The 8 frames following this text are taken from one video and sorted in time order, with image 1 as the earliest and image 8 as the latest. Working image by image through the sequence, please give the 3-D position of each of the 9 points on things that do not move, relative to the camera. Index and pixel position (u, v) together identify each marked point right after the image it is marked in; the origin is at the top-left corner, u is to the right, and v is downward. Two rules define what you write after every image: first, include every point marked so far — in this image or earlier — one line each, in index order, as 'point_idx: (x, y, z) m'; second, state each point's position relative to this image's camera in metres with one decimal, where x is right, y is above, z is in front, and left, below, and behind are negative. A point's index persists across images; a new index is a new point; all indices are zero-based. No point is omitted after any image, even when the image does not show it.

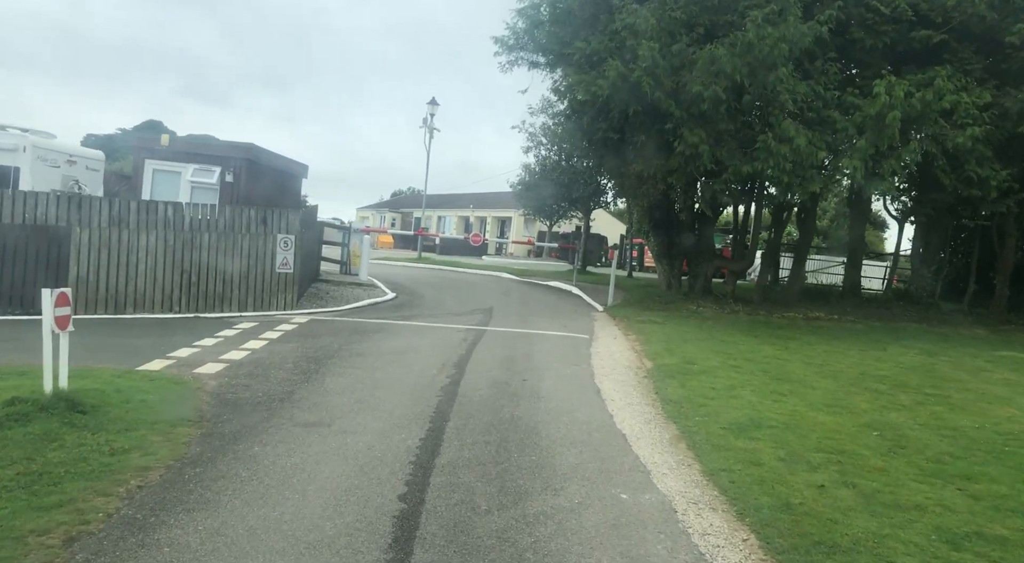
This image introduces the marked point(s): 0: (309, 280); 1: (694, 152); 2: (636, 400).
0: (-4.9, 0.0, +16.7) m
1: (+4.0, +2.8, +15.2) m
2: (+1.5, -1.4, +8.4) m
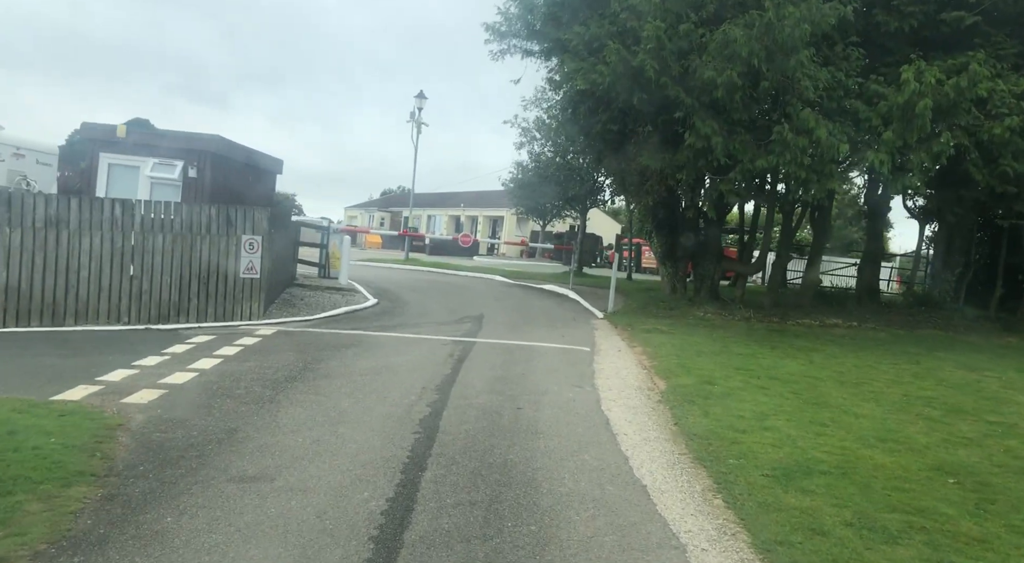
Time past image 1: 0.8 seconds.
0: (-5.0, -0.1, +15.3) m
1: (+3.8, +2.7, +13.9) m
2: (+1.4, -1.5, +7.0) m
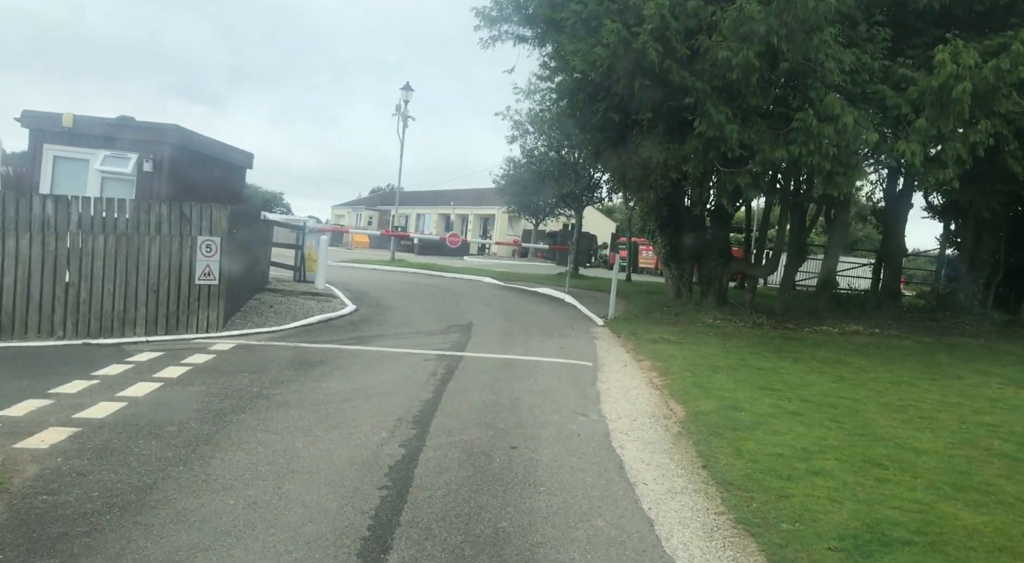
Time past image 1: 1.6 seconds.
0: (-5.2, -0.2, +13.8) m
1: (+3.7, +2.6, +12.5) m
2: (+1.3, -1.7, +5.6) m
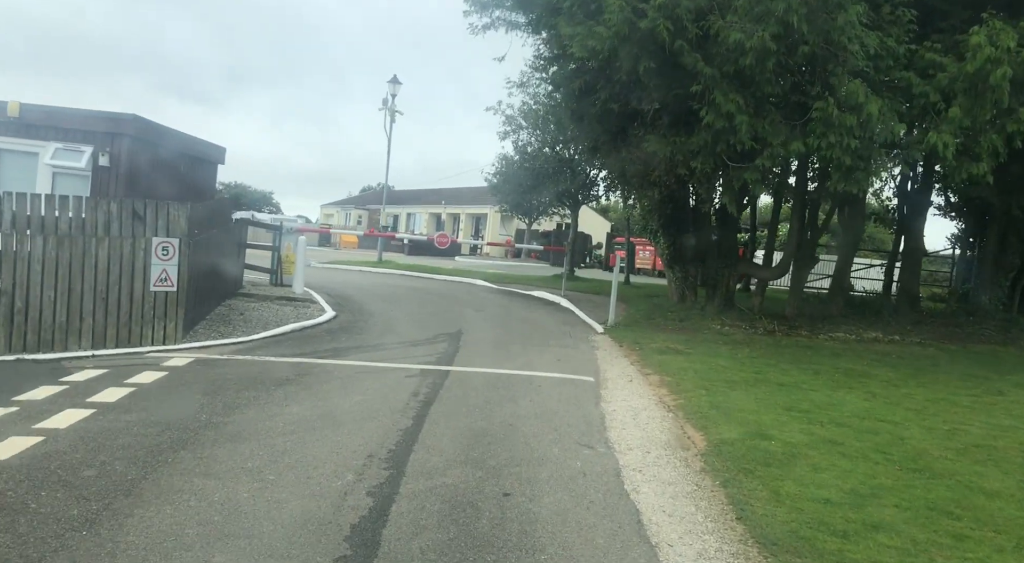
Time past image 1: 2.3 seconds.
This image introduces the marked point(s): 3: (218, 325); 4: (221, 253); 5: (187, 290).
0: (-5.3, -0.3, +12.7) m
1: (+3.5, +2.6, +11.4) m
2: (+1.3, -1.7, +4.5) m
3: (-4.9, -0.7, +11.7) m
4: (-5.4, +0.5, +13.0) m
5: (-4.8, -0.1, +10.4) m
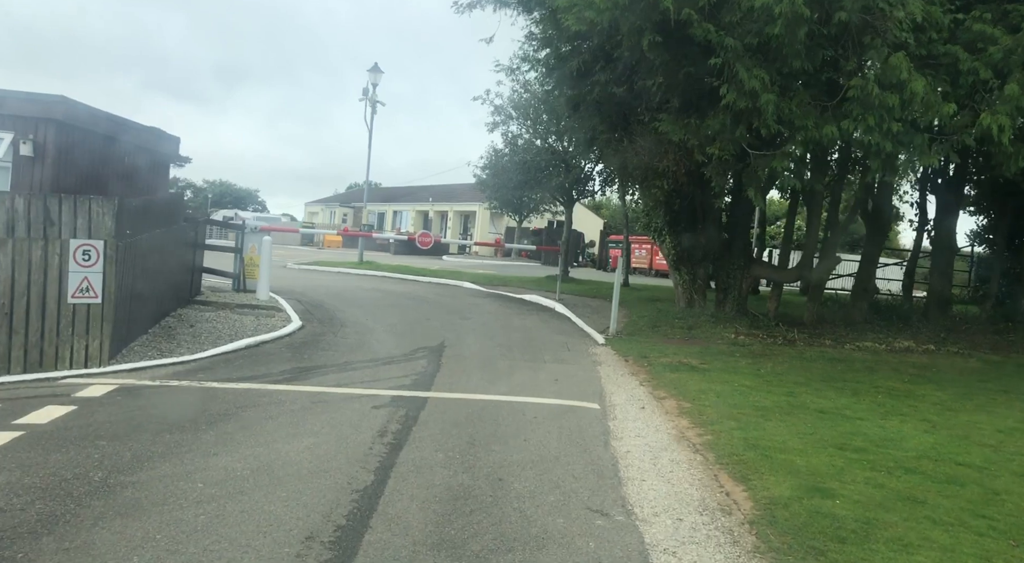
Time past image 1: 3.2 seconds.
0: (-5.5, -0.4, +11.0) m
1: (+3.4, +2.5, +9.9) m
2: (+1.3, -1.8, +3.0) m
3: (-5.0, -0.8, +10.0) m
4: (-5.6, +0.4, +11.4) m
5: (-4.9, -0.3, +8.8) m
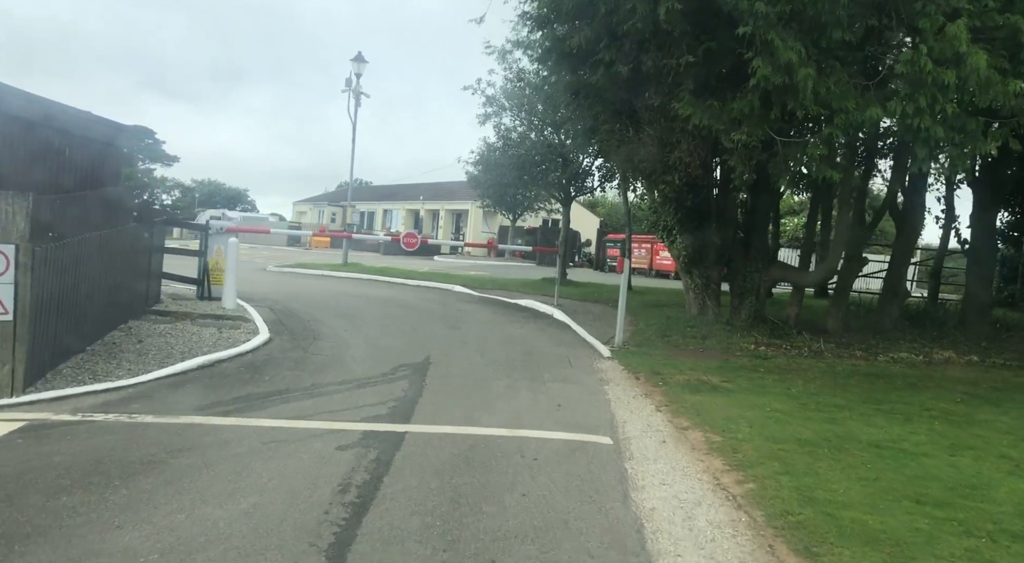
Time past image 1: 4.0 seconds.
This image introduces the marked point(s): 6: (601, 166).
0: (-5.6, -0.5, +9.6) m
1: (+3.3, +2.4, +8.6) m
2: (+1.3, -2.0, +1.6) m
3: (-5.1, -1.0, +8.6) m
4: (-5.6, +0.3, +10.0) m
5: (-5.0, -0.4, +7.3) m
6: (+2.4, +3.1, +18.9) m
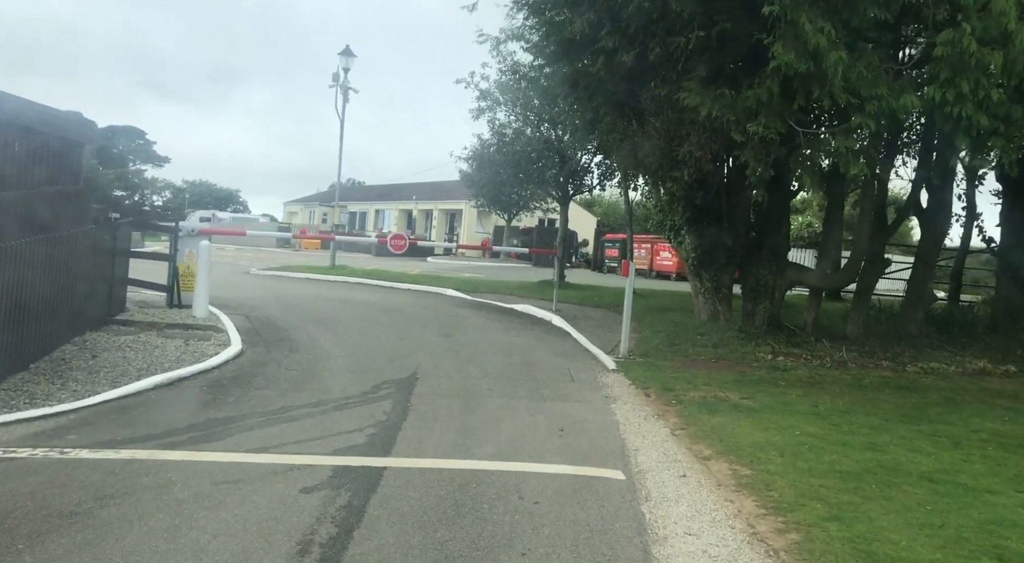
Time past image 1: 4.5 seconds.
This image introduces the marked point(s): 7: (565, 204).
0: (-5.6, -0.6, +8.6) m
1: (+3.2, +2.3, +7.7) m
2: (+1.3, -2.0, +0.7) m
3: (-5.1, -1.1, +7.7) m
4: (-5.7, +0.2, +9.0) m
5: (-5.0, -0.5, +6.4) m
6: (+2.3, +3.0, +18.0) m
7: (+1.5, +2.2, +19.9) m
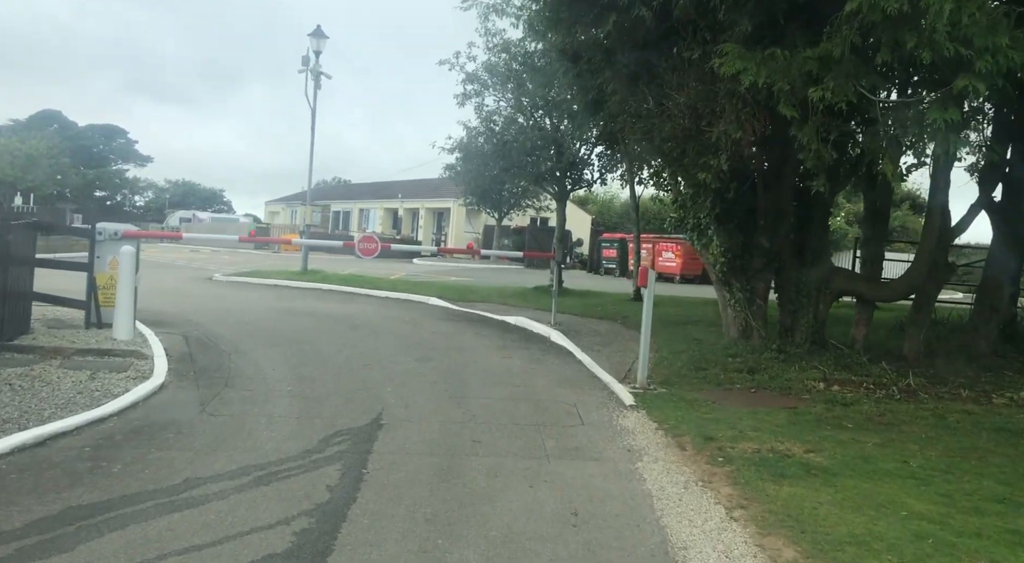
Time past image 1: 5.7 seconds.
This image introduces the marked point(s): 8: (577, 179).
0: (-5.7, -0.8, +6.5) m
1: (+3.1, +2.2, +5.6) m
2: (+1.3, -2.2, -1.3) m
3: (-5.2, -1.3, +5.5) m
4: (-5.8, 0.0, +6.9) m
5: (-5.1, -0.7, +4.3) m
6: (+2.0, +2.9, +16.0) m
7: (+1.3, +2.1, +17.9) m
8: (+1.6, +2.6, +17.9) m
